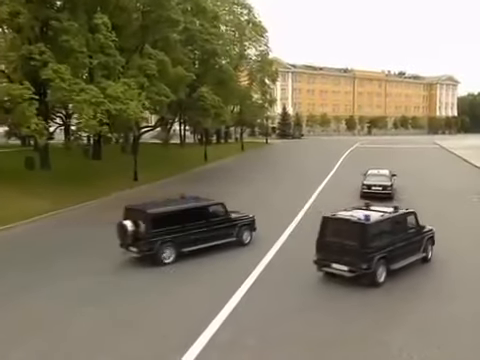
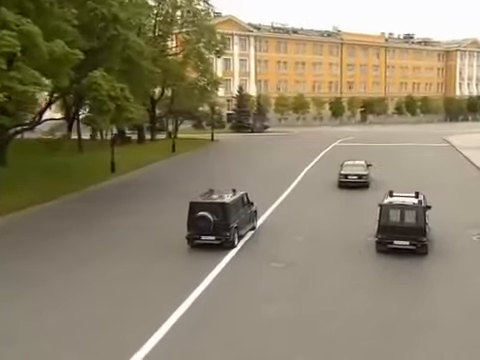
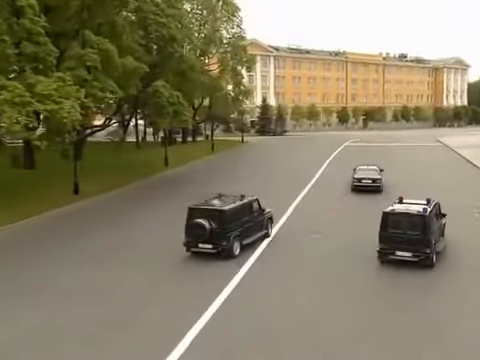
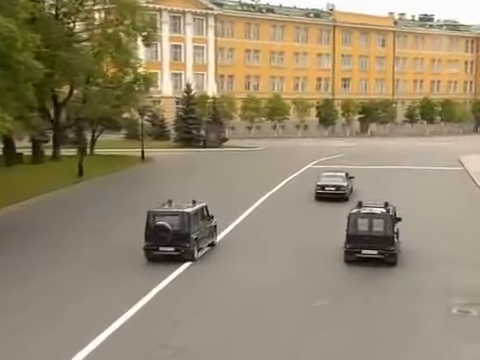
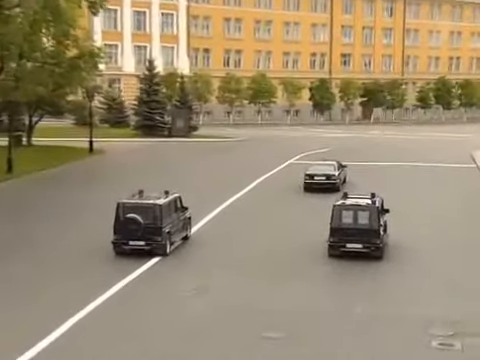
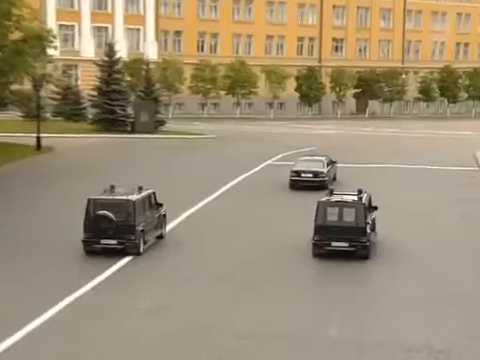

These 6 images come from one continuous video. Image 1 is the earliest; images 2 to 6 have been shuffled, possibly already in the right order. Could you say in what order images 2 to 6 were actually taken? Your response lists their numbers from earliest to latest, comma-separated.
3, 2, 4, 5, 6
